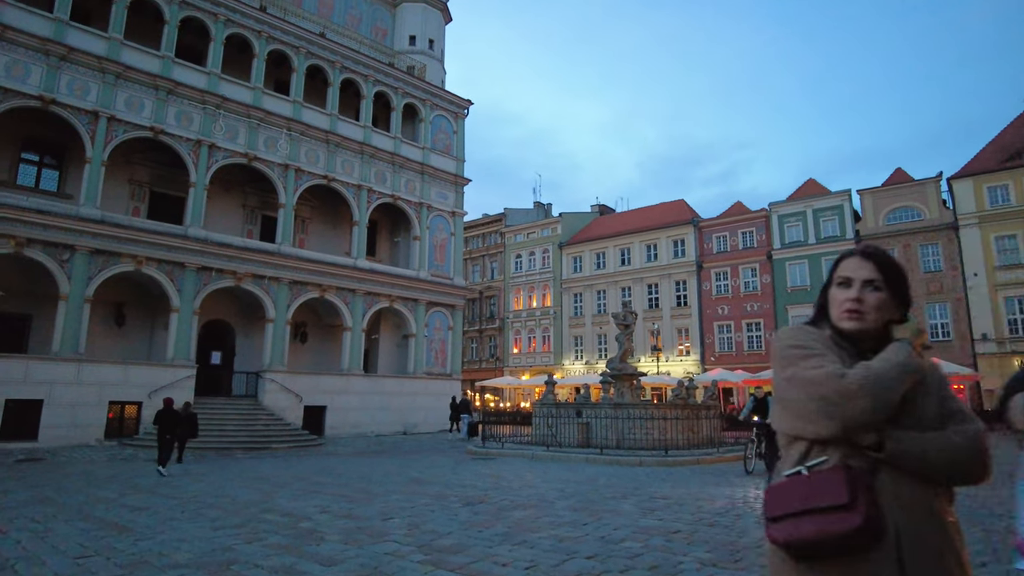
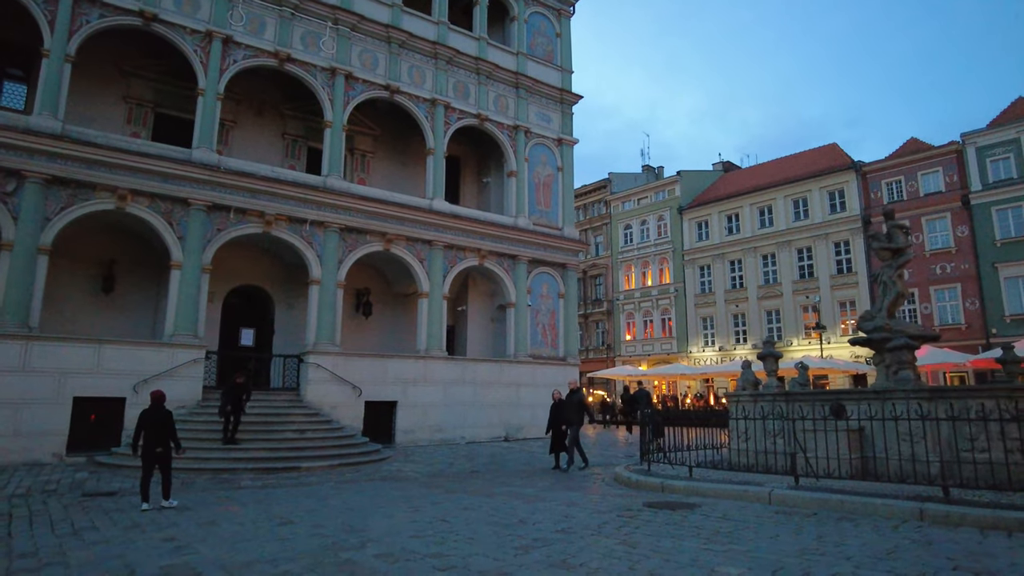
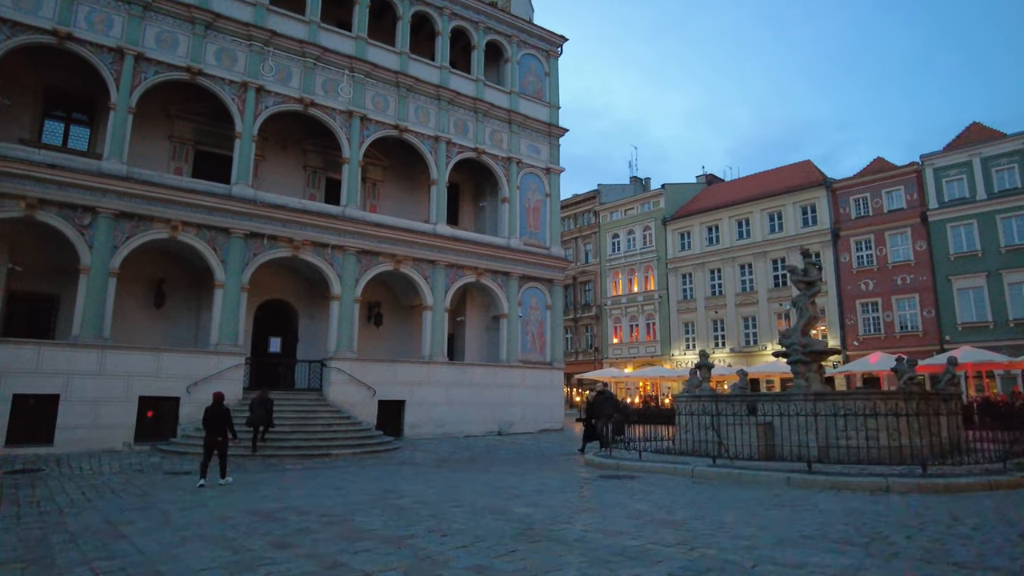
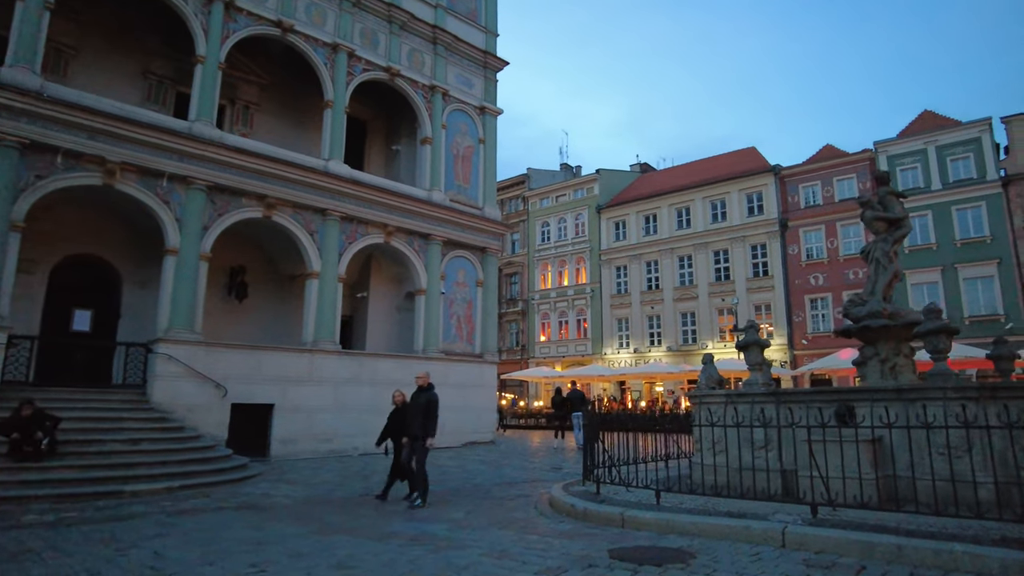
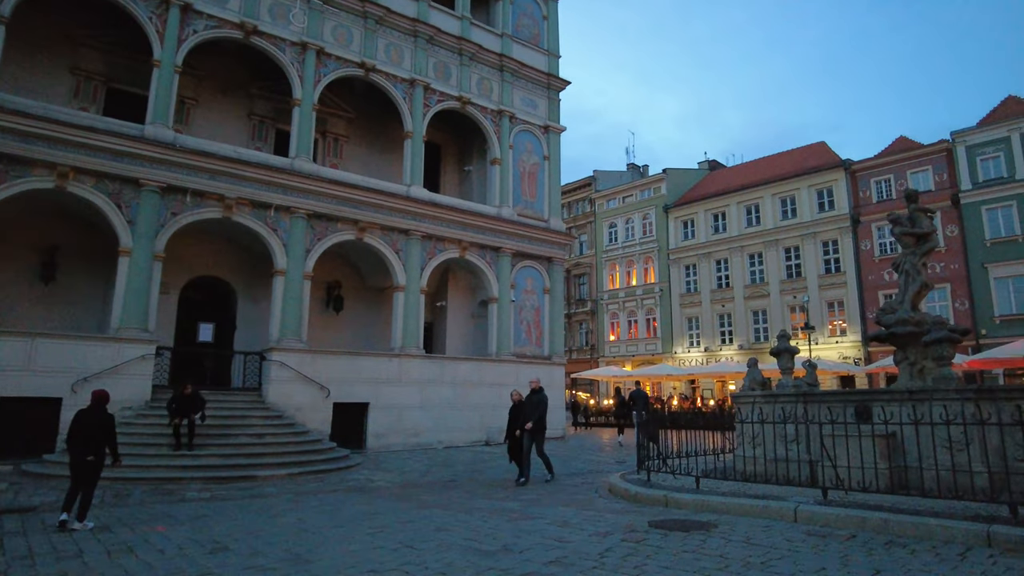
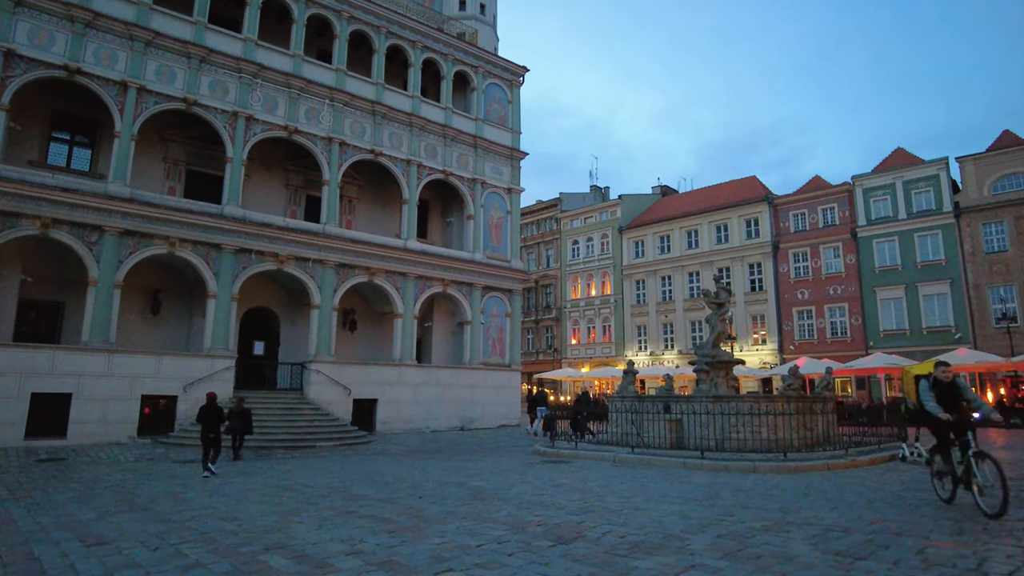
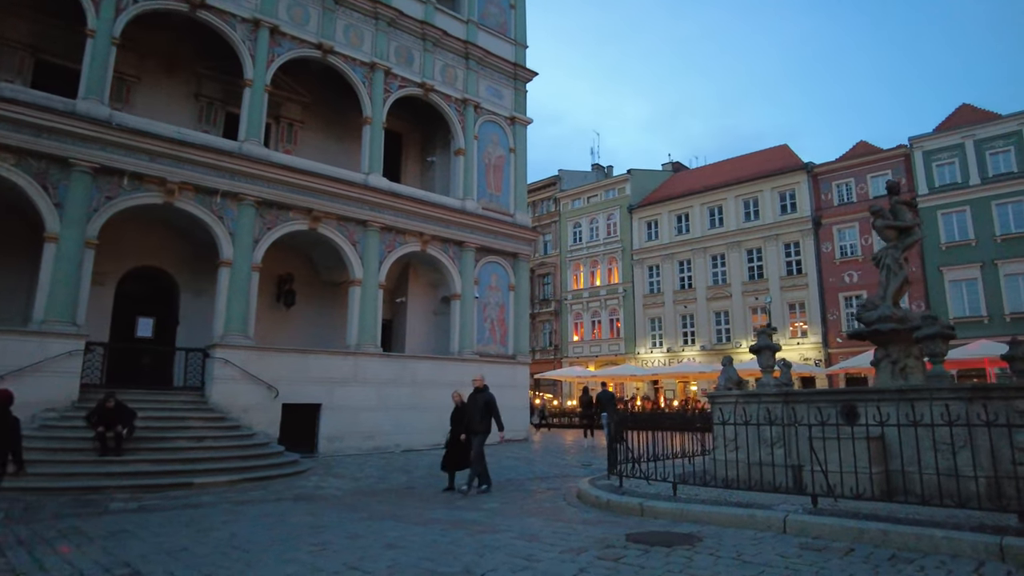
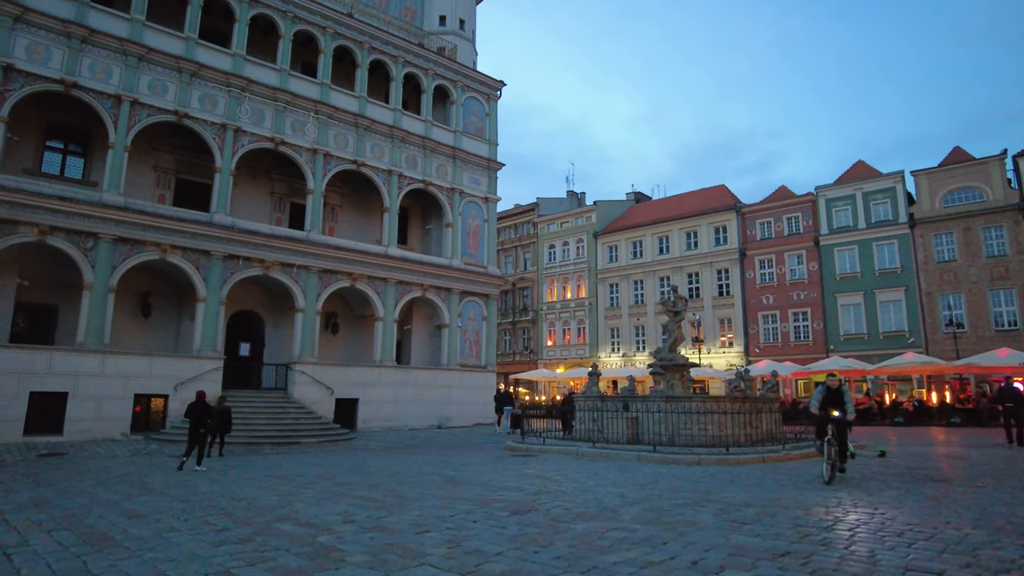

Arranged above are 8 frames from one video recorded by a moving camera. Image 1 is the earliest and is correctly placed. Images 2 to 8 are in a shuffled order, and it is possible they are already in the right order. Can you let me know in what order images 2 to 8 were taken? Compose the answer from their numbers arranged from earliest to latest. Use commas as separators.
8, 6, 3, 2, 5, 7, 4
